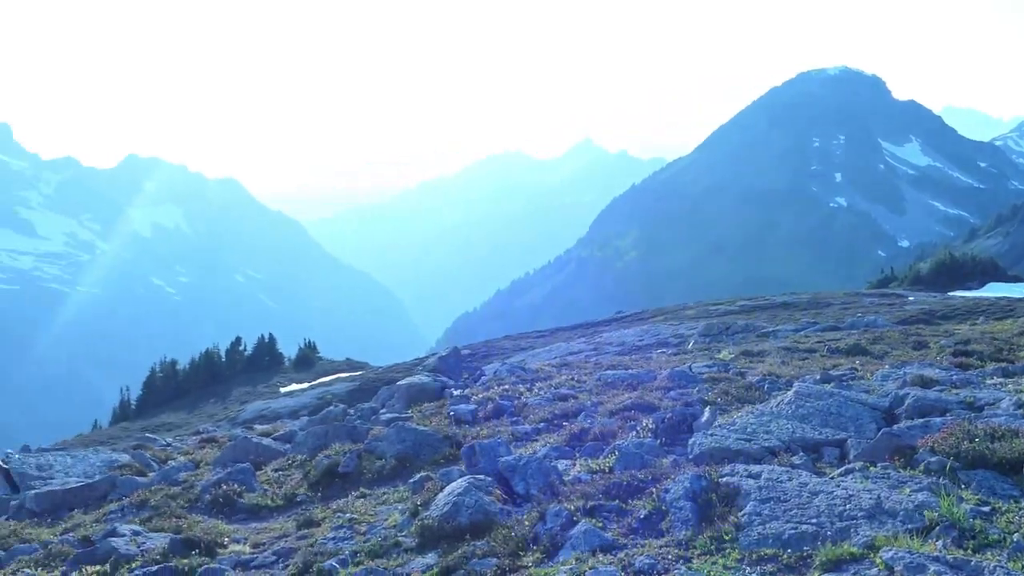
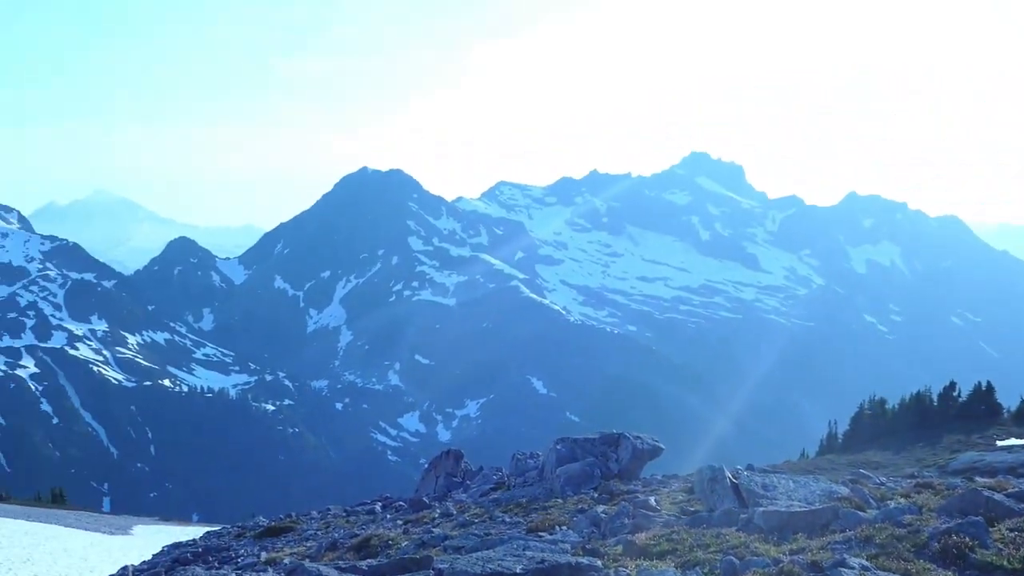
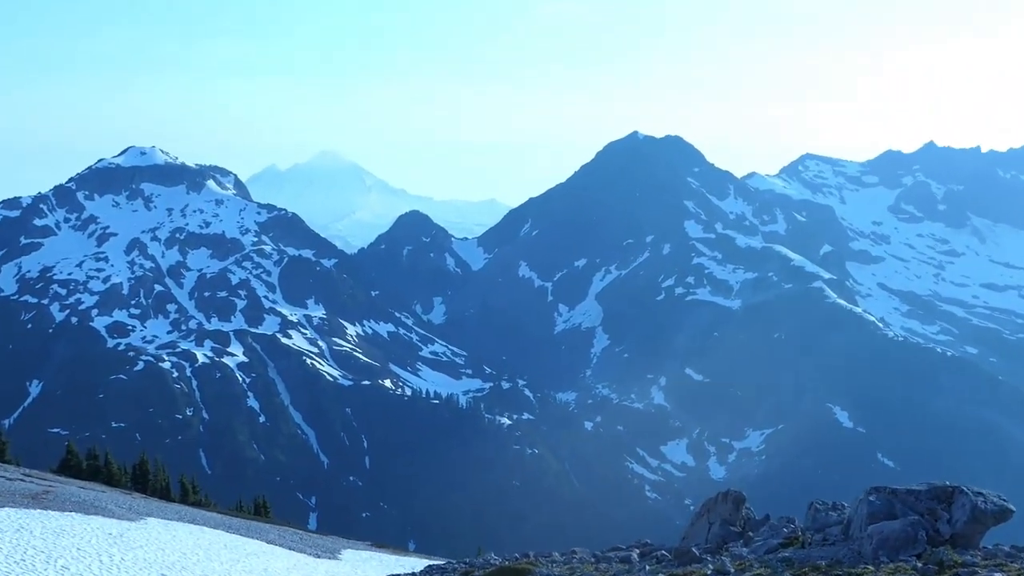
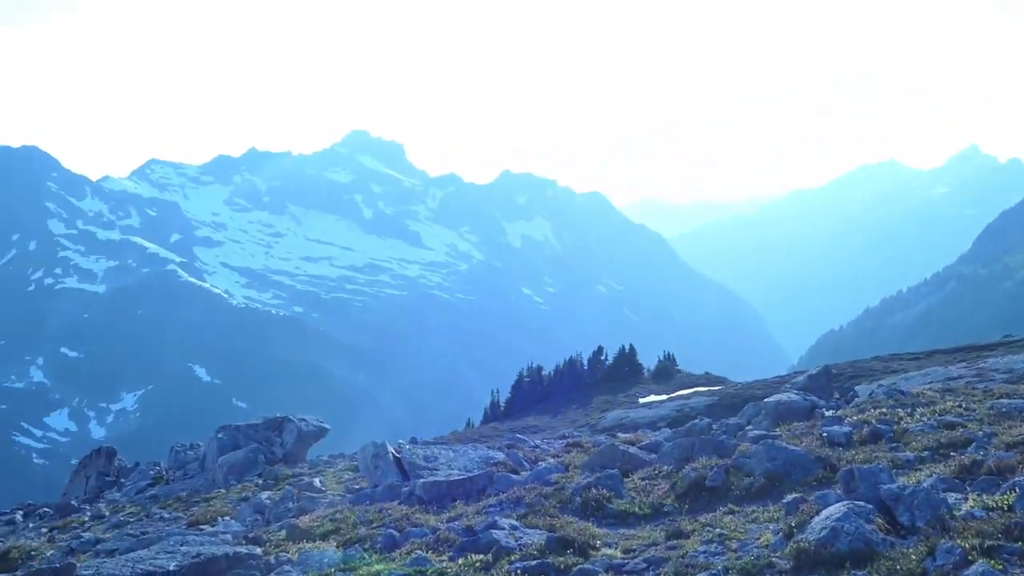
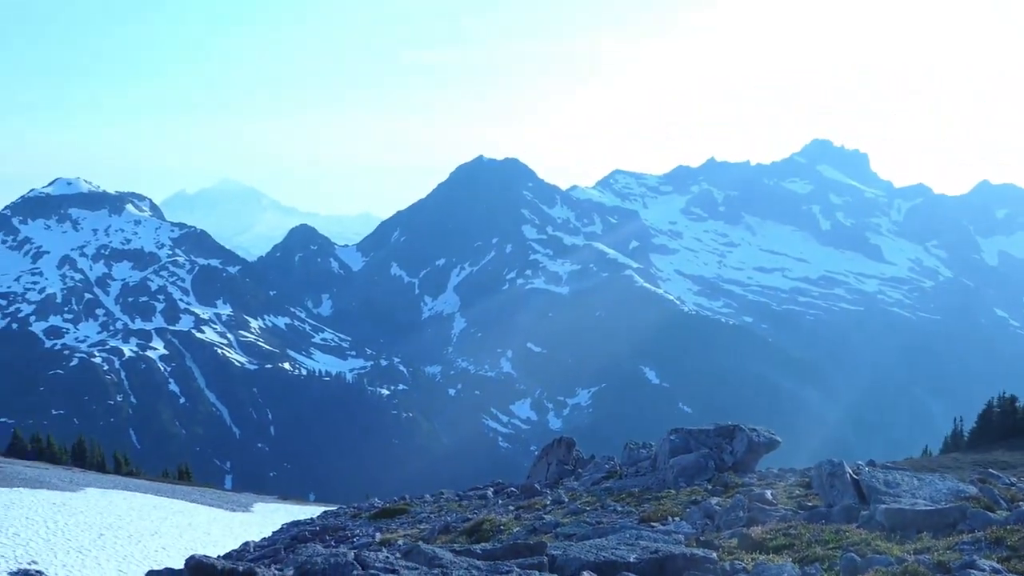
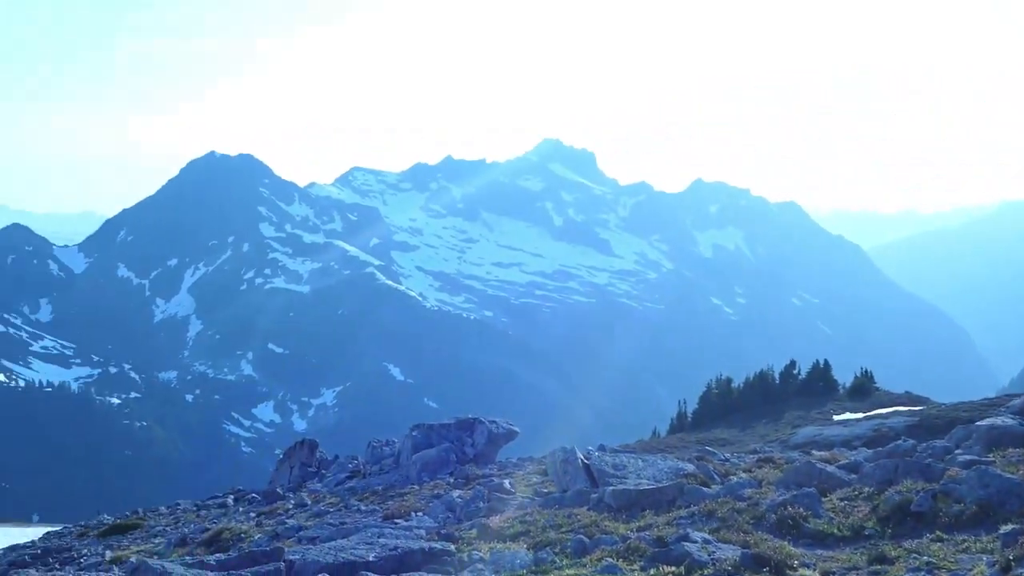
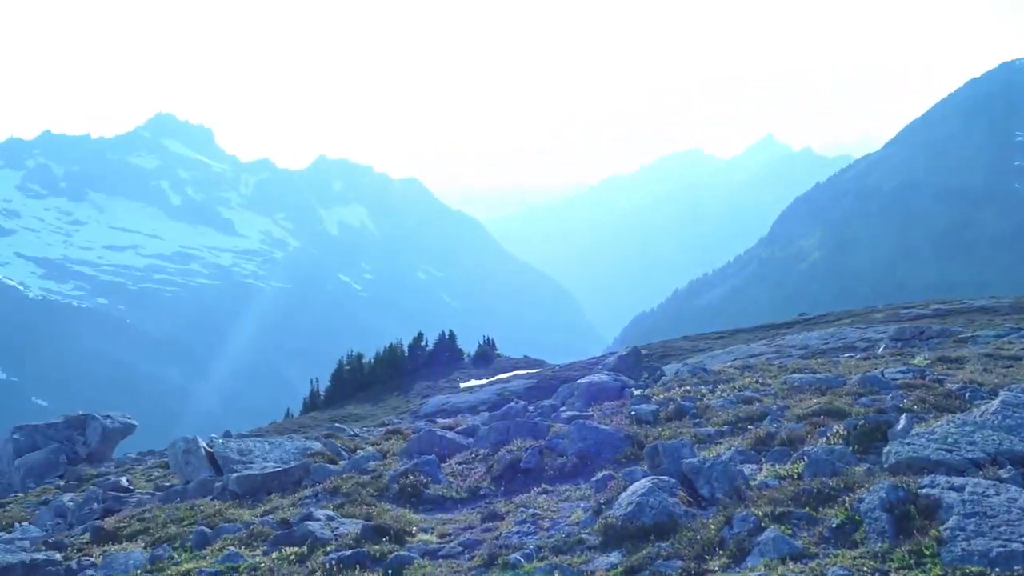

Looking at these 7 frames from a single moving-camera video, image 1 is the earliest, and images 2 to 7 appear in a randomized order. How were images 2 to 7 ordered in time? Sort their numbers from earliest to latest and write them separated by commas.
7, 4, 6, 2, 5, 3
